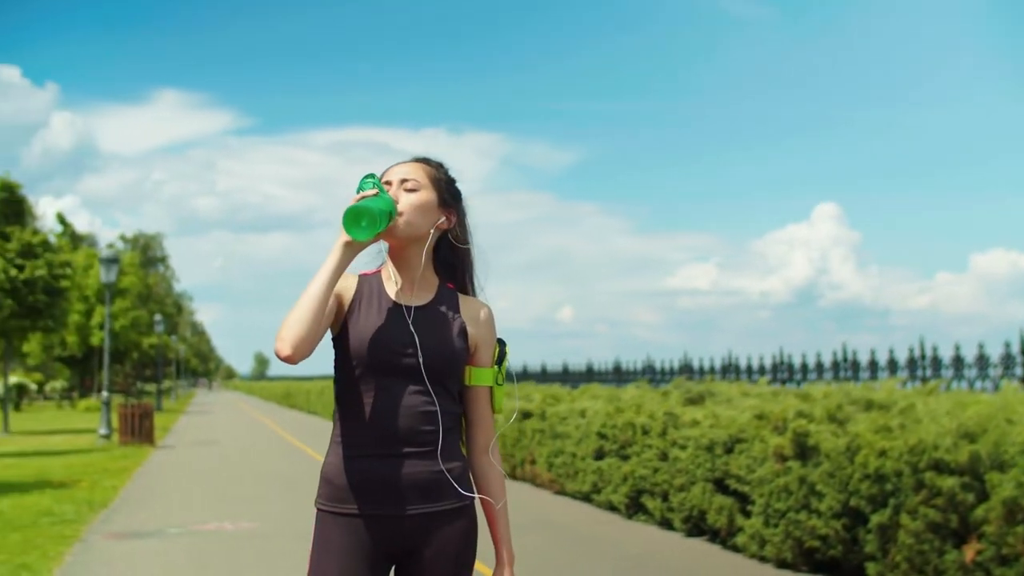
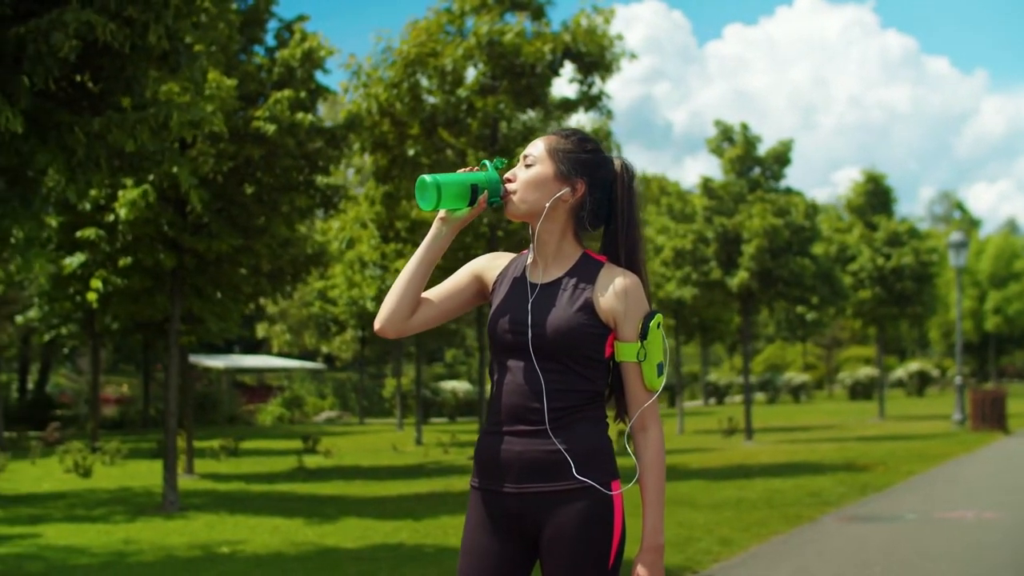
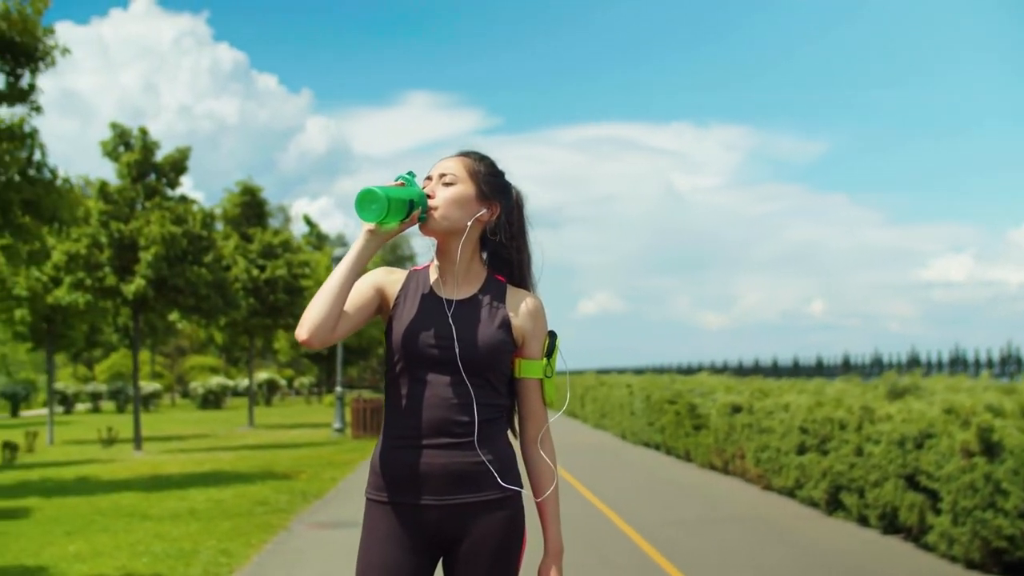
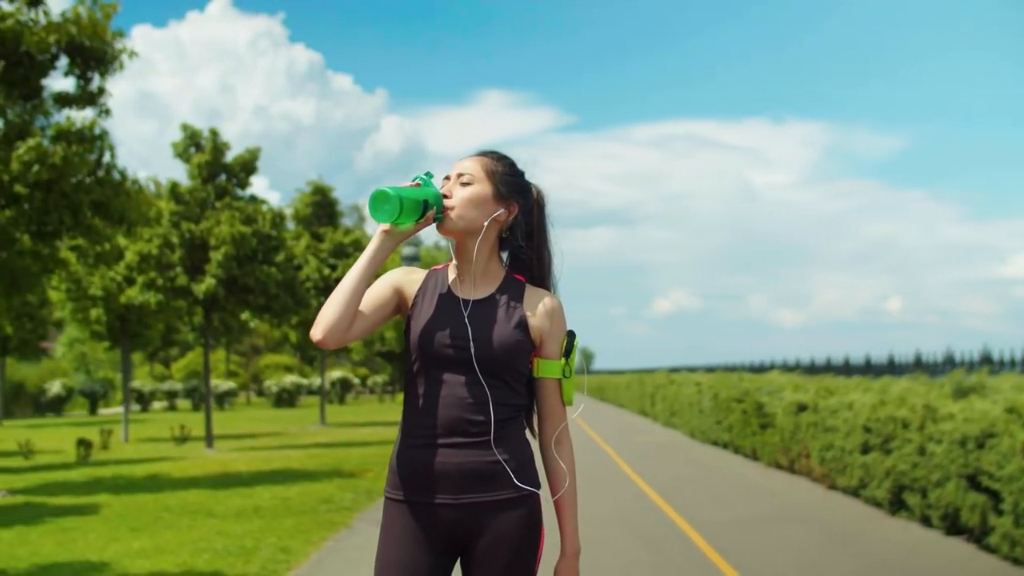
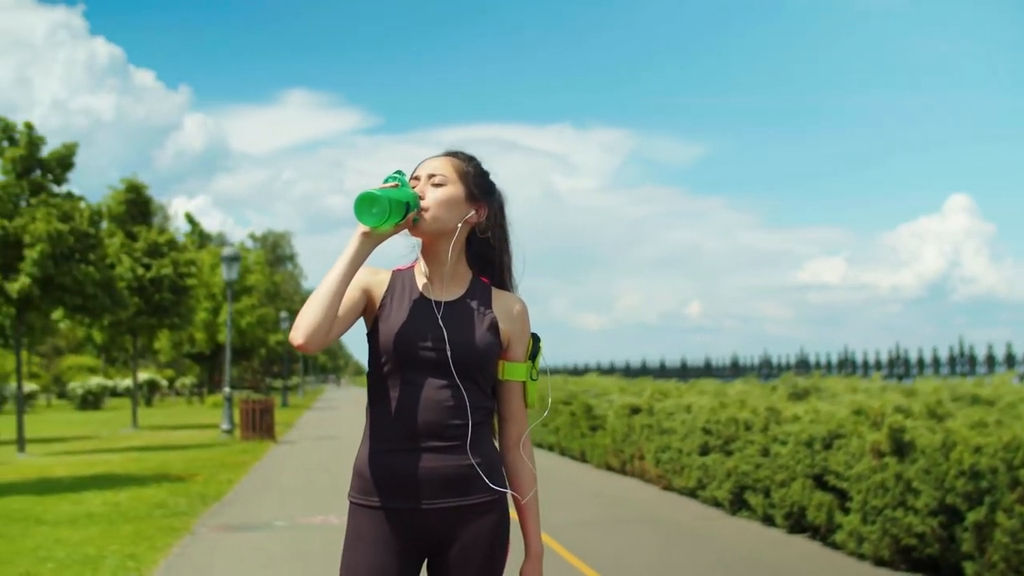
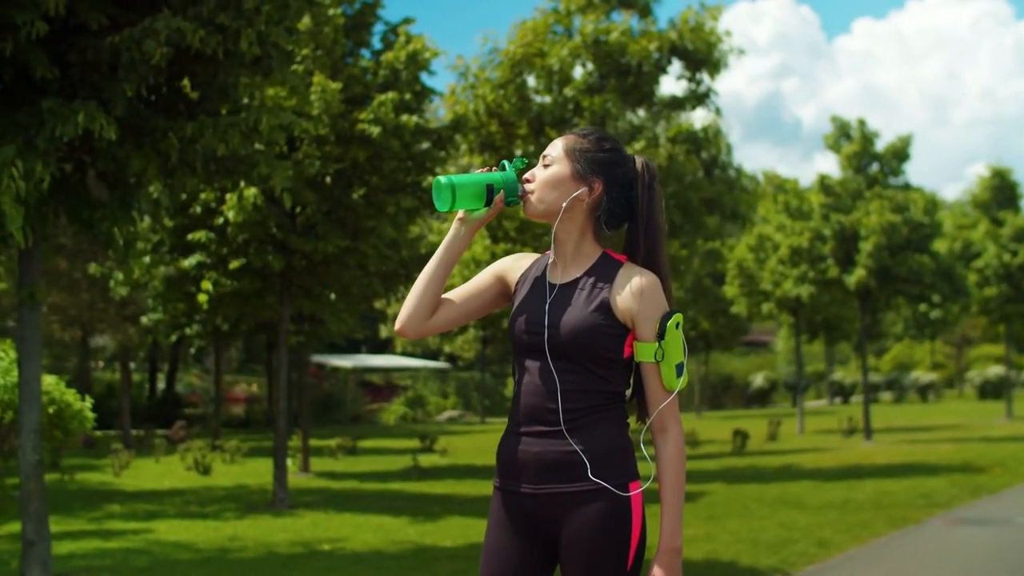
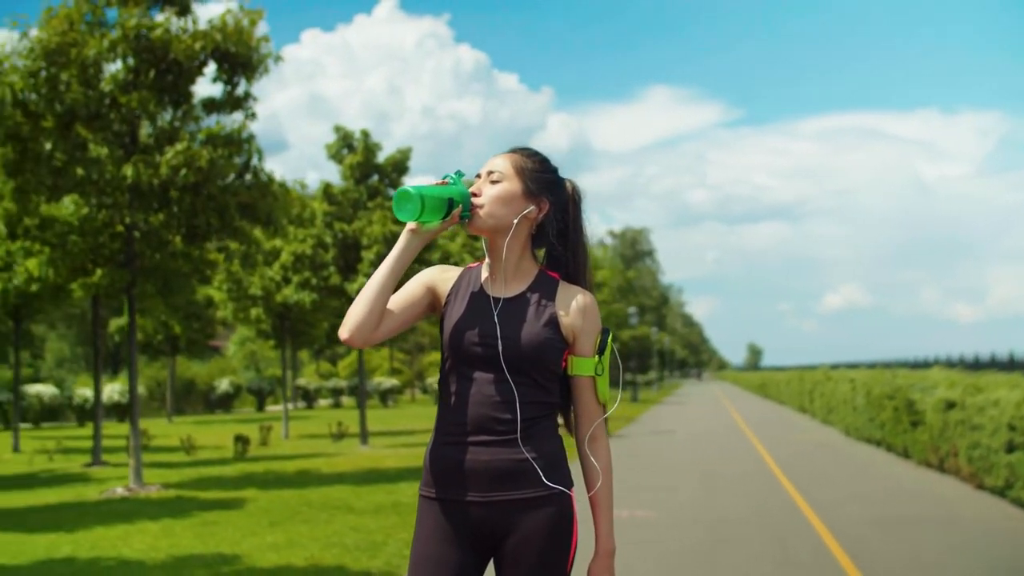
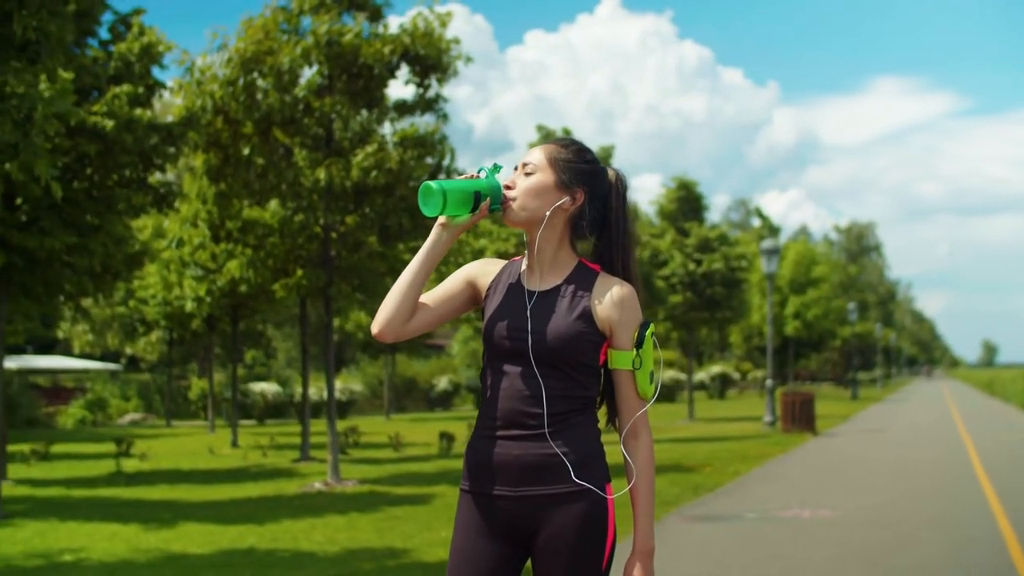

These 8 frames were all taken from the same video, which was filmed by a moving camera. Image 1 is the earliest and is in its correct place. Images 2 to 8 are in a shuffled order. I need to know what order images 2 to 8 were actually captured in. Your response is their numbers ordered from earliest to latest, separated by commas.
5, 3, 4, 7, 8, 2, 6
